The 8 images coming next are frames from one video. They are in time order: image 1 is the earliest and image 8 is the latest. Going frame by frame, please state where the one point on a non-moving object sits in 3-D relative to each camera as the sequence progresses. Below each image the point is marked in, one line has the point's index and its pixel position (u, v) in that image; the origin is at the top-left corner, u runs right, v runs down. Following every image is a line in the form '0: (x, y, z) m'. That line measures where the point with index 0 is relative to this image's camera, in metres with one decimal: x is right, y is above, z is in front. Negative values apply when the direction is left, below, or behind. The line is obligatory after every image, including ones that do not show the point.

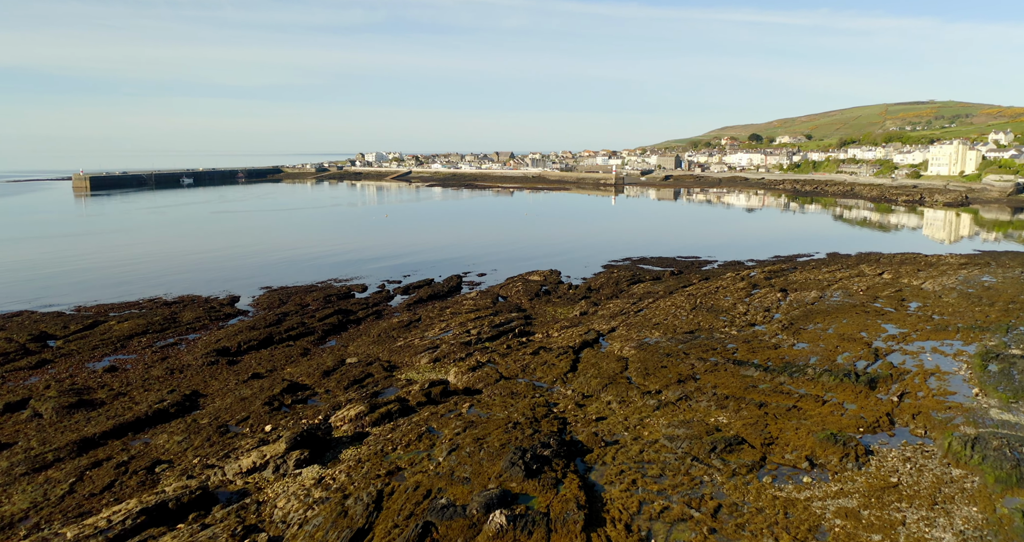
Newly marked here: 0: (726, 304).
0: (+5.7, -0.9, +17.6) m
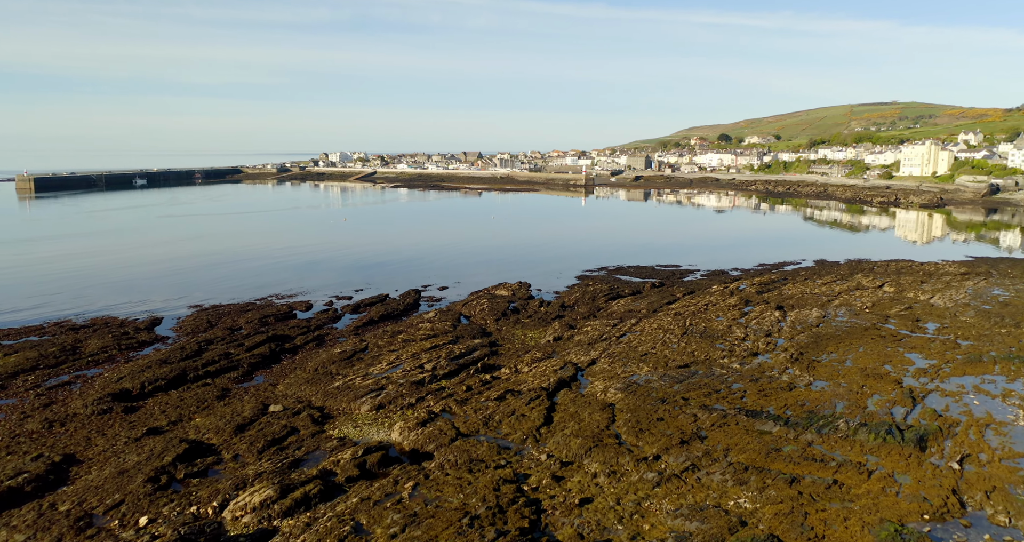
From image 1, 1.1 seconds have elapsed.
0: (+4.8, -1.3, +15.4) m
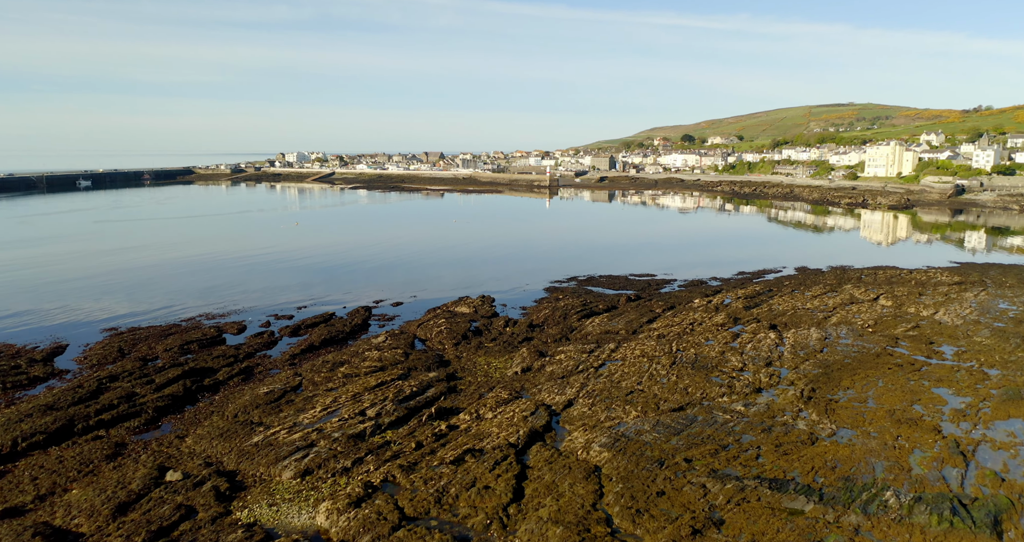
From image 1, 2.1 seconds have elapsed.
0: (+4.0, -1.7, +13.4) m
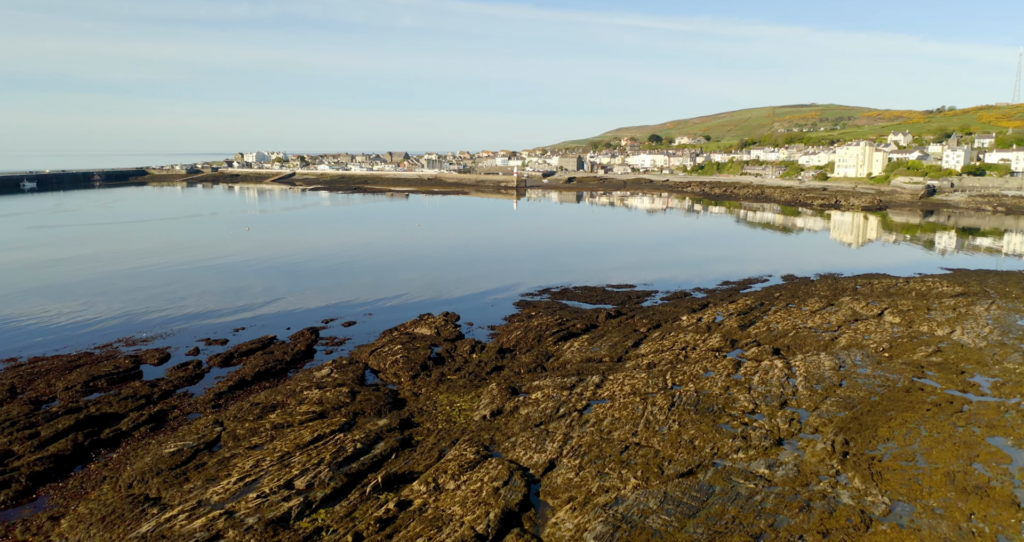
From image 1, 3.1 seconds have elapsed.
0: (+3.5, -2.1, +11.3) m
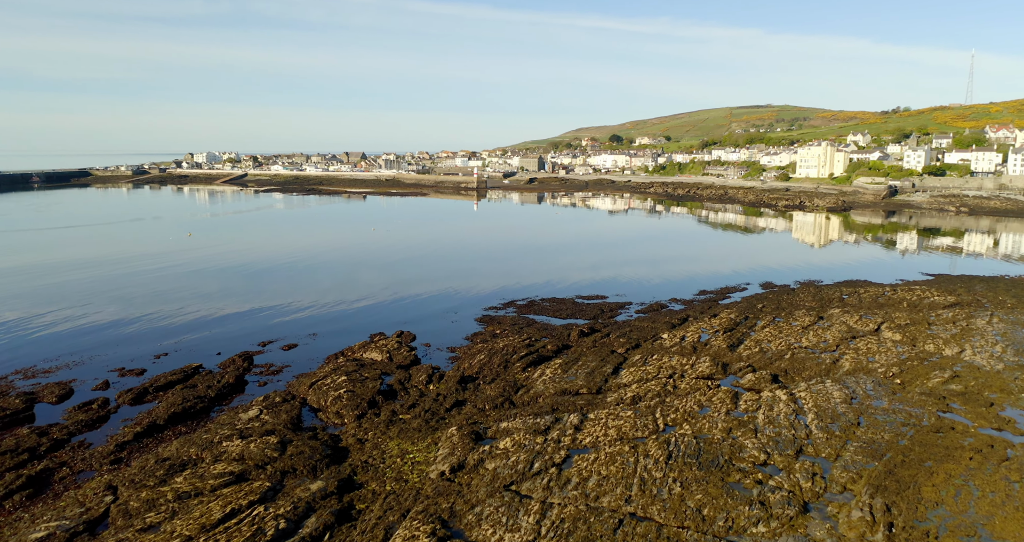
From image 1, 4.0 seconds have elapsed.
0: (+3.0, -2.4, +9.6) m
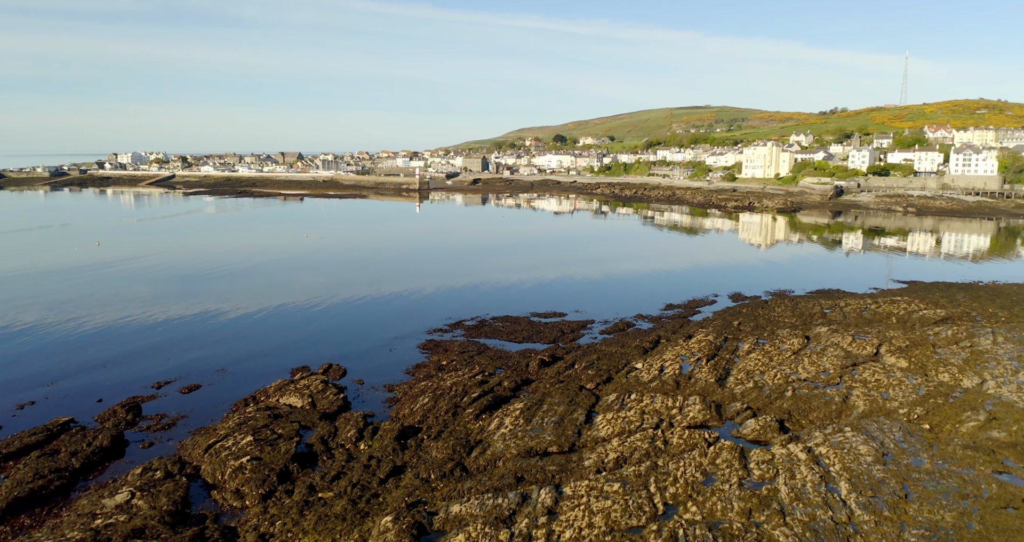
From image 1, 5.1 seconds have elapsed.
0: (+2.5, -2.8, +7.3) m
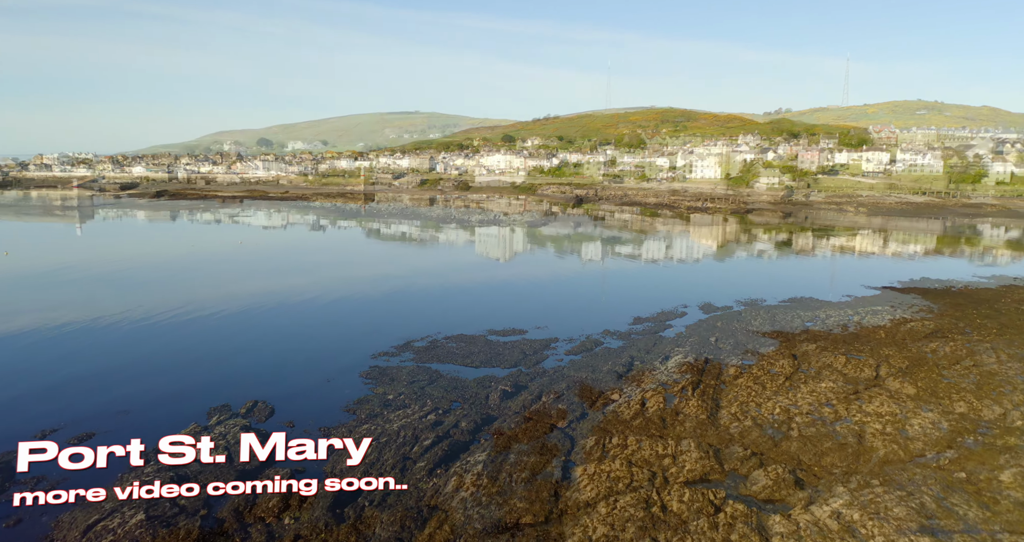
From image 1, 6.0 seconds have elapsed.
0: (+2.2, -3.1, +5.6) m
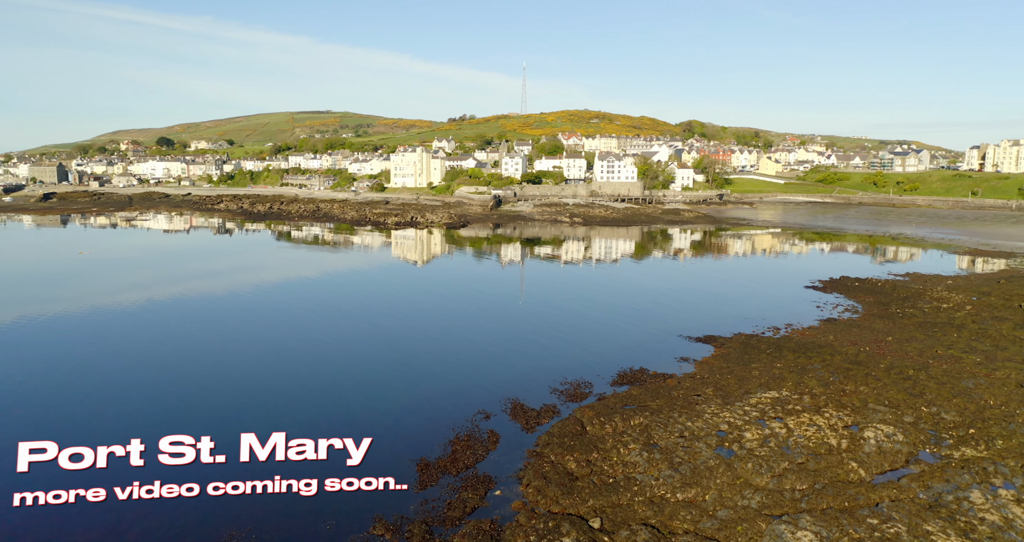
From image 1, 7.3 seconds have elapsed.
0: (+2.1, -3.4, +3.5) m
